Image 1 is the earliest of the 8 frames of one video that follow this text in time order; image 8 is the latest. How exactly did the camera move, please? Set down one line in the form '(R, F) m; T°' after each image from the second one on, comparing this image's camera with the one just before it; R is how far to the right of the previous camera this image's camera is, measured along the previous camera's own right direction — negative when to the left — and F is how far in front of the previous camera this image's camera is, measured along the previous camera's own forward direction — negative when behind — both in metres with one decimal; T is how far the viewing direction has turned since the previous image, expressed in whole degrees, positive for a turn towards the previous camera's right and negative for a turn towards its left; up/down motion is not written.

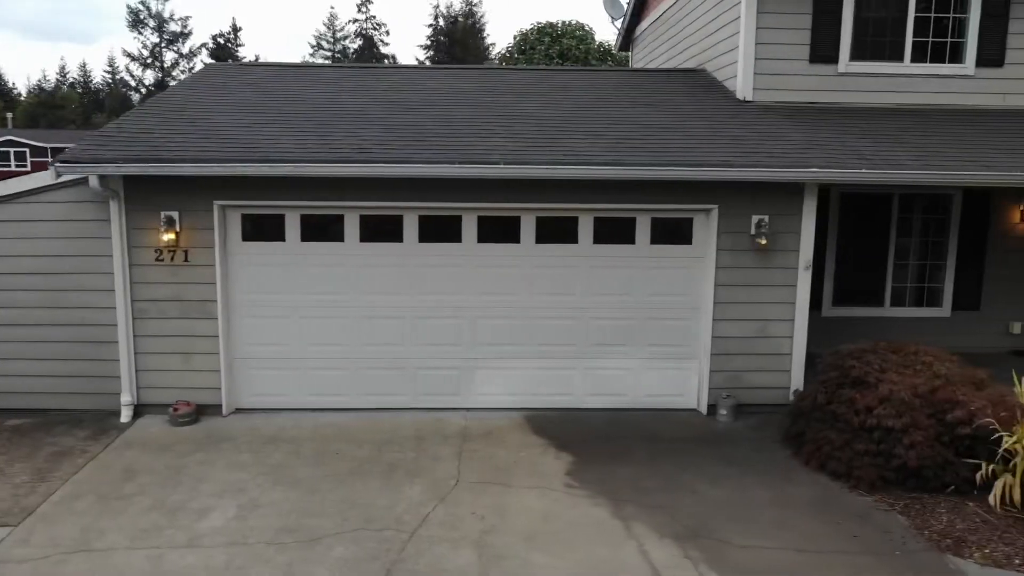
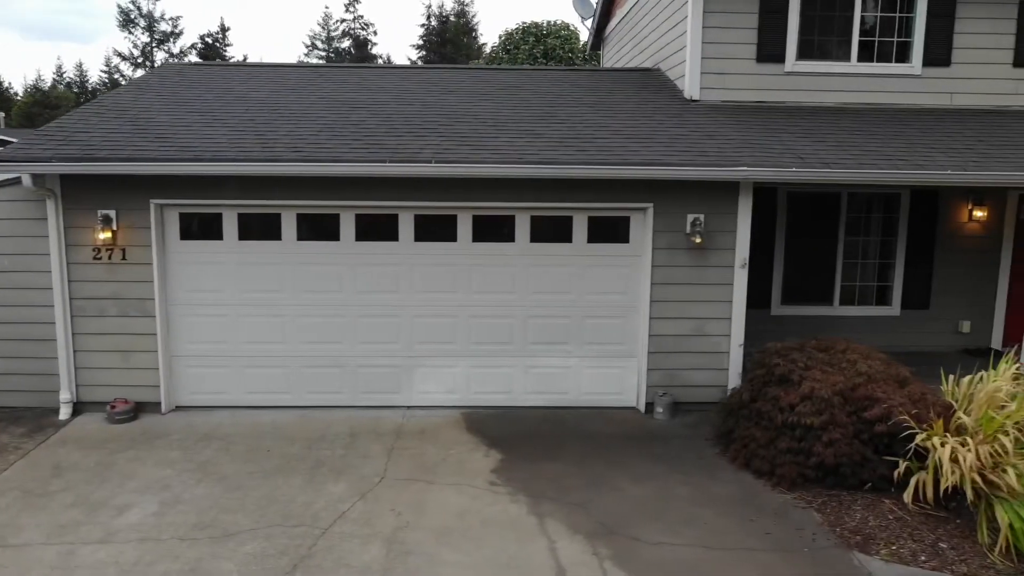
(+0.5, 0.0) m; 0°
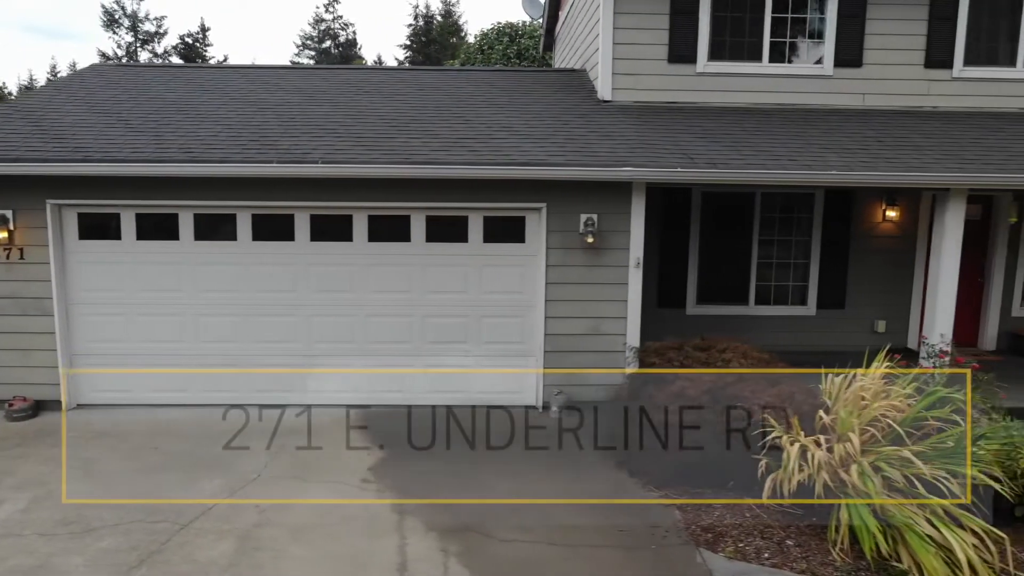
(+0.9, 0.0) m; 0°
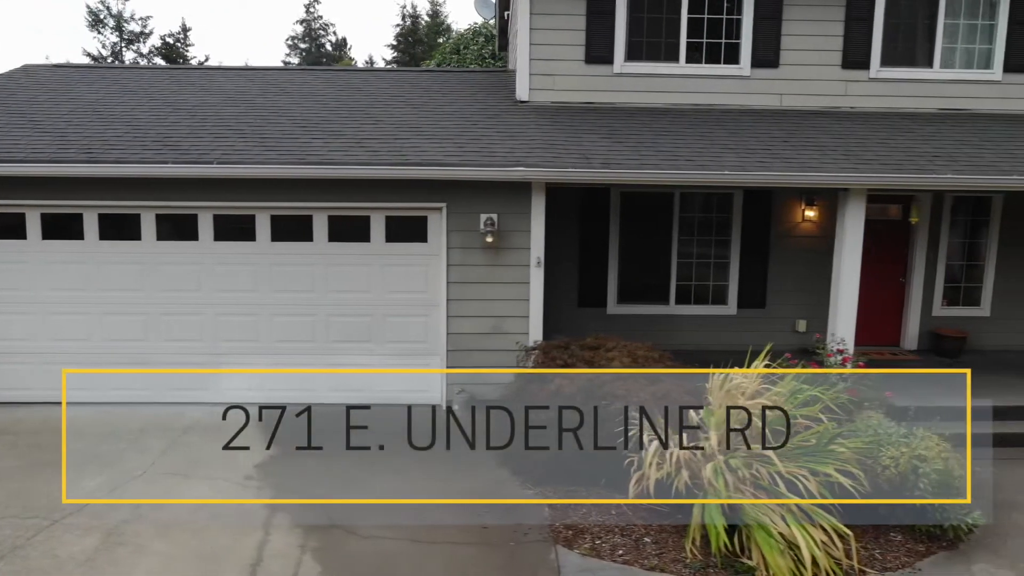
(+0.8, 0.0) m; 0°
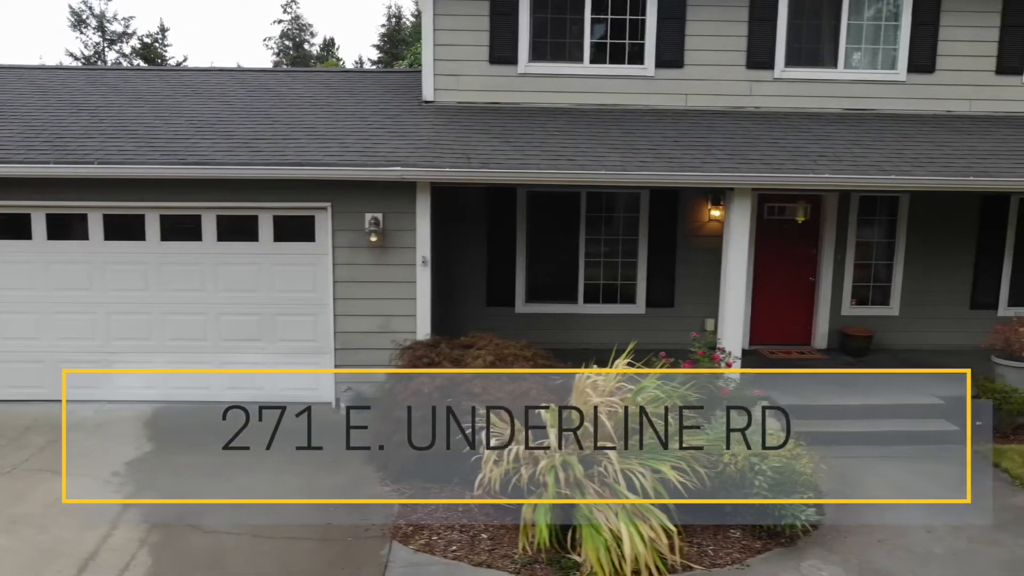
(+1.0, 0.0) m; 0°
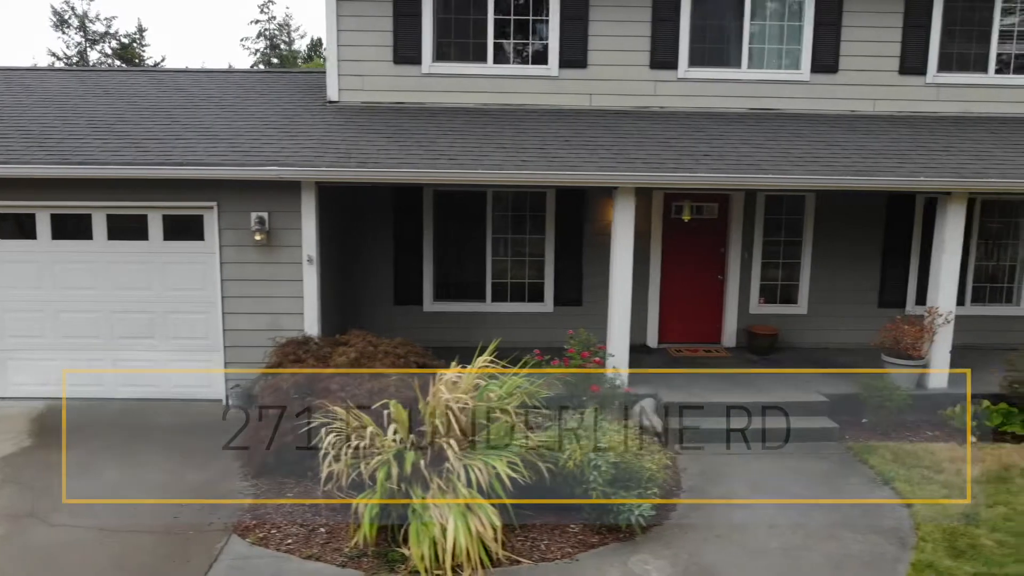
(+1.0, -0.1) m; 0°
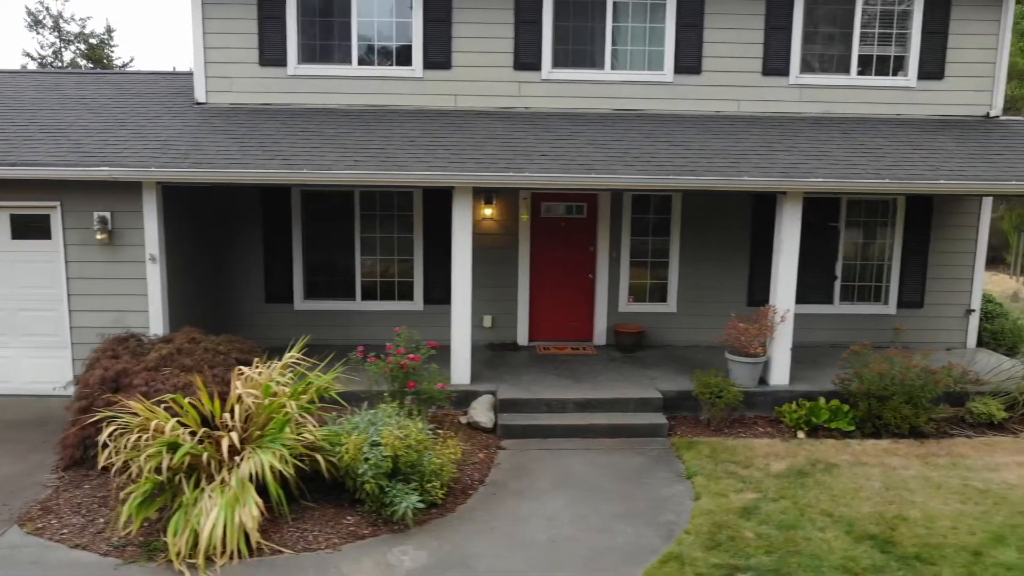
(+1.4, -0.1) m; 0°
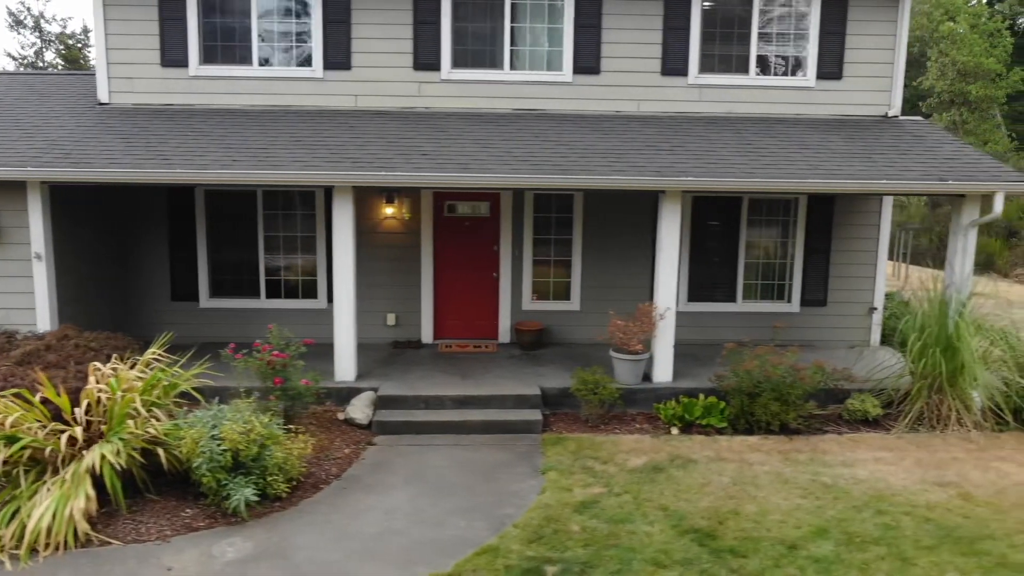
(+1.0, -0.1) m; 0°
